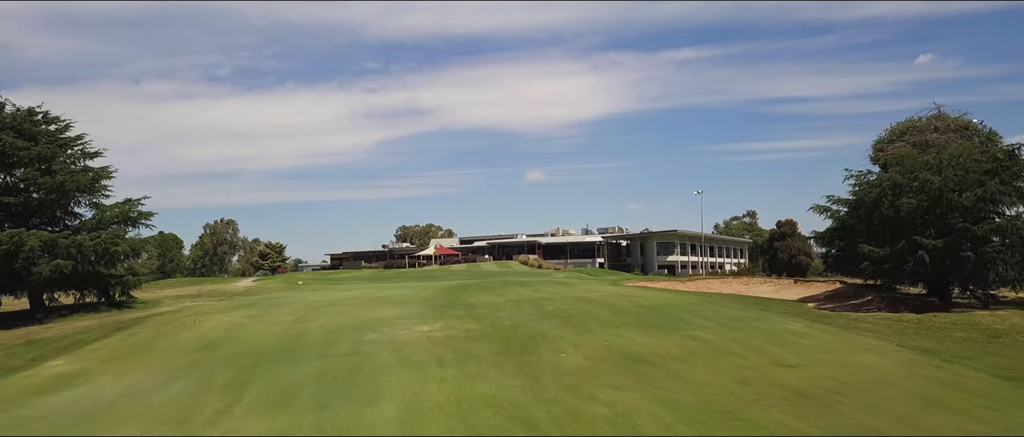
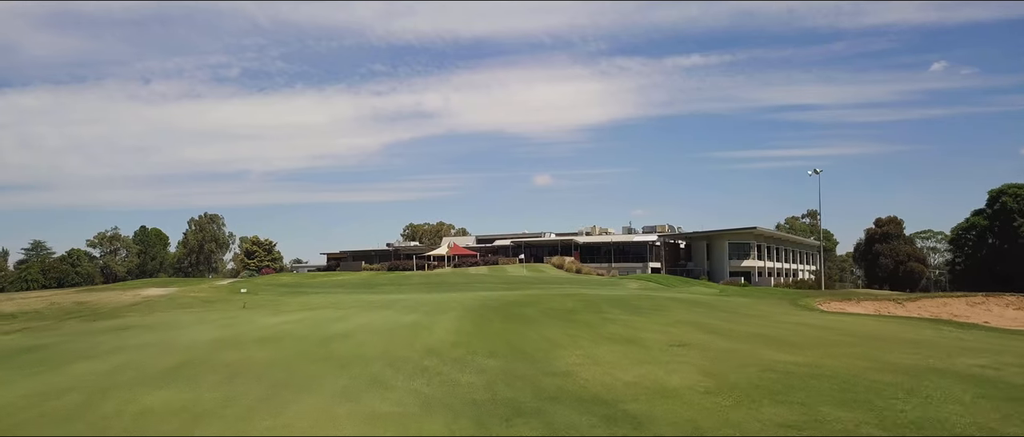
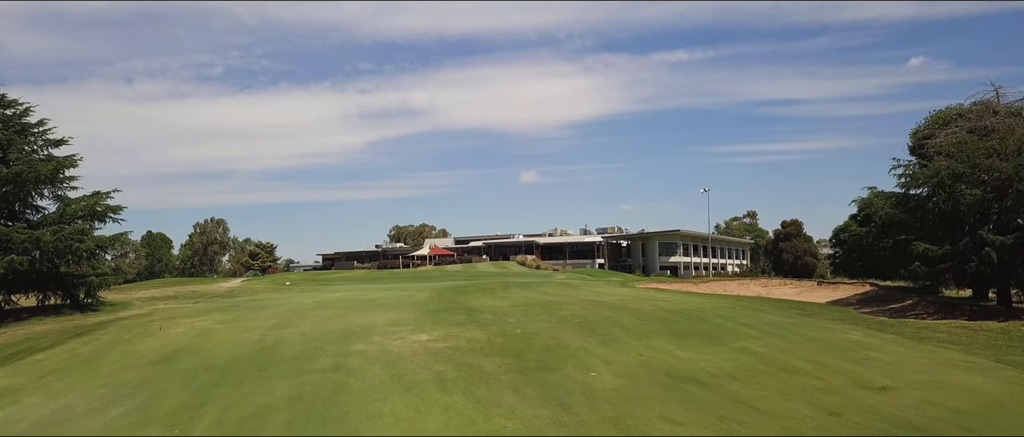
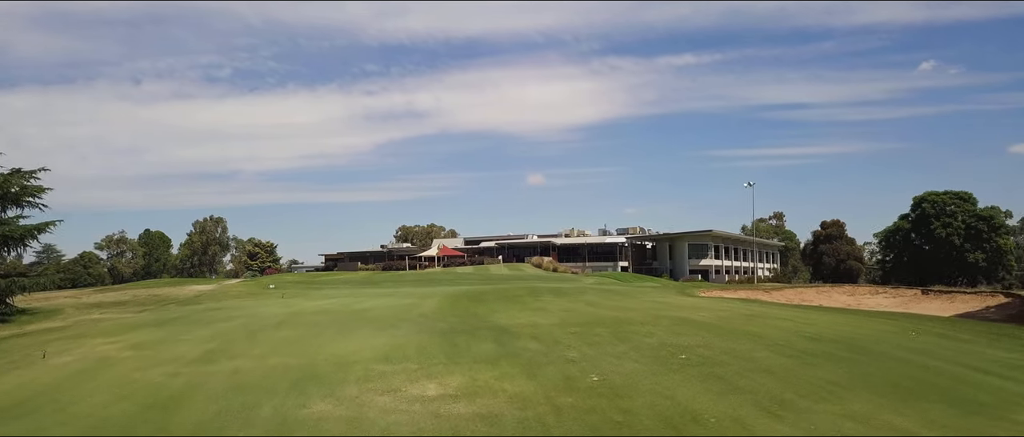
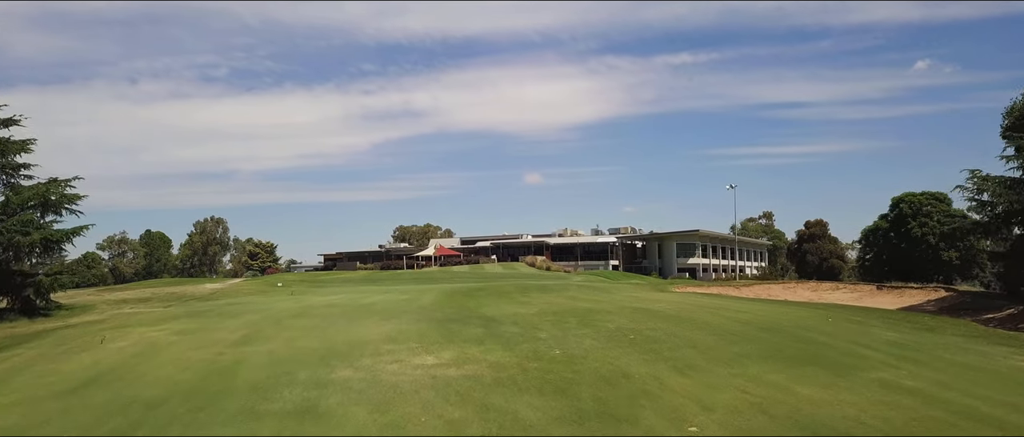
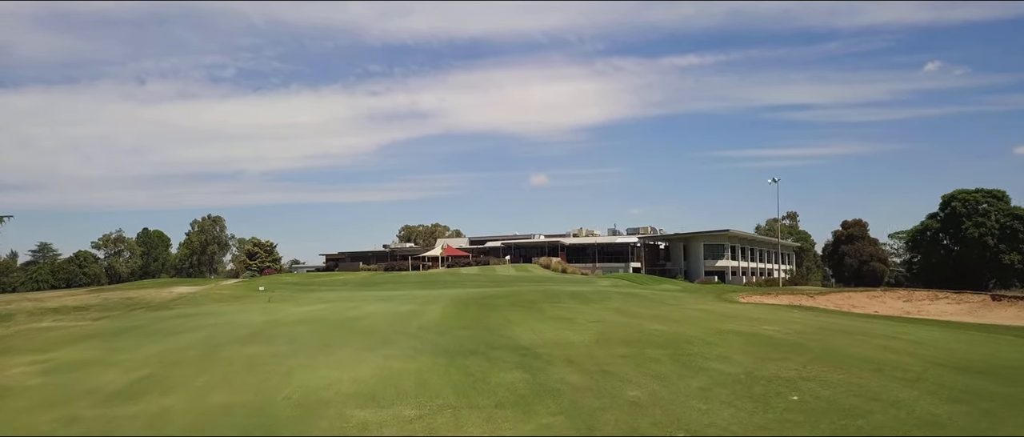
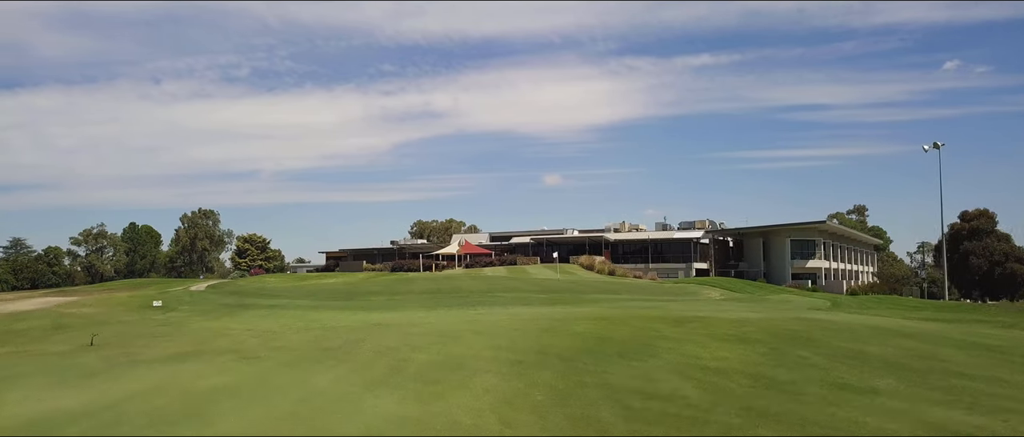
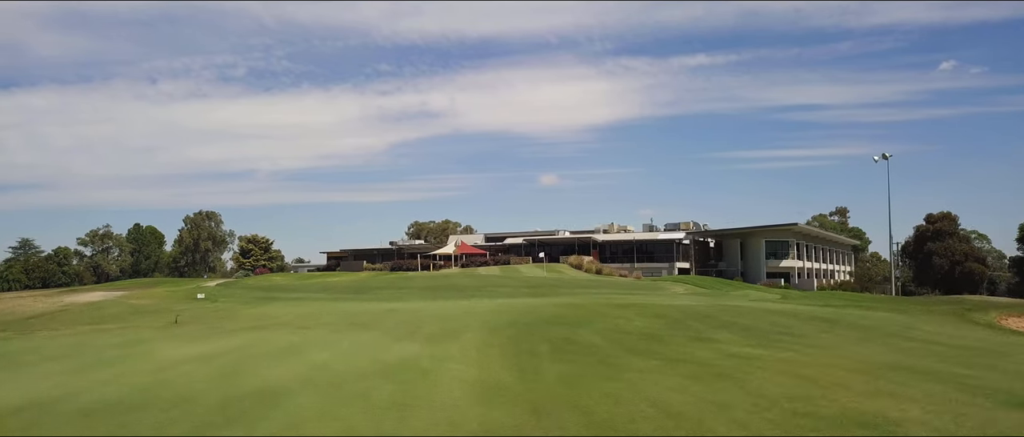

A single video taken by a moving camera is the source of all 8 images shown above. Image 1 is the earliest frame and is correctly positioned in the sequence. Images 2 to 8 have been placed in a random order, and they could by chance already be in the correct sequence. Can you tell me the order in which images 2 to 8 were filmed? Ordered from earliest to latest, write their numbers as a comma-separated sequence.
3, 5, 4, 6, 2, 8, 7
